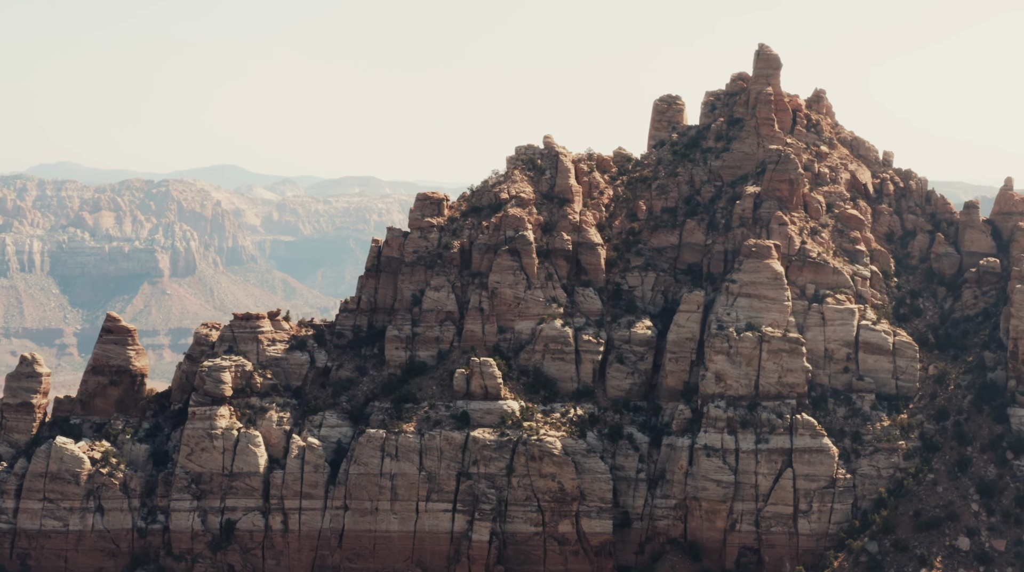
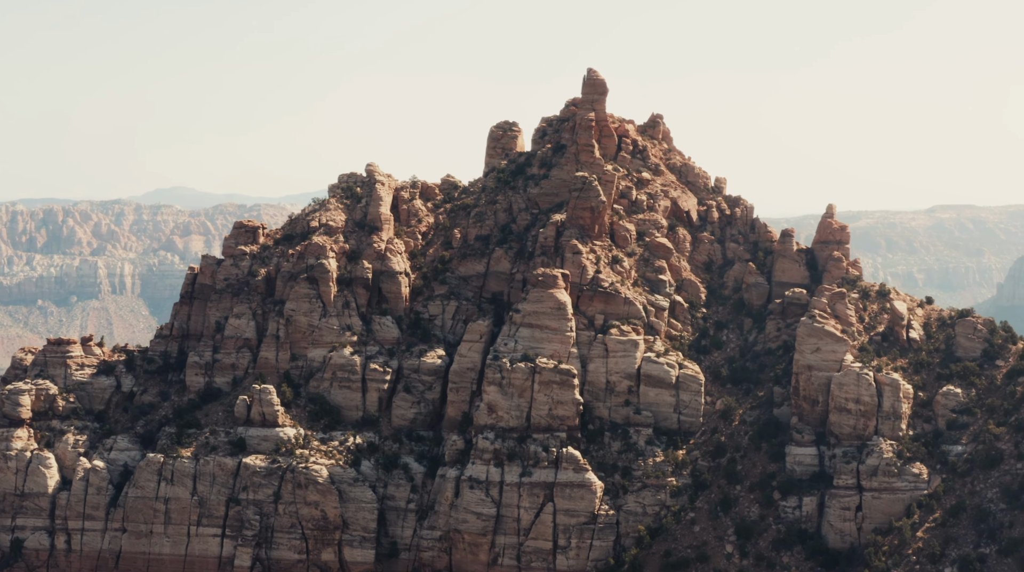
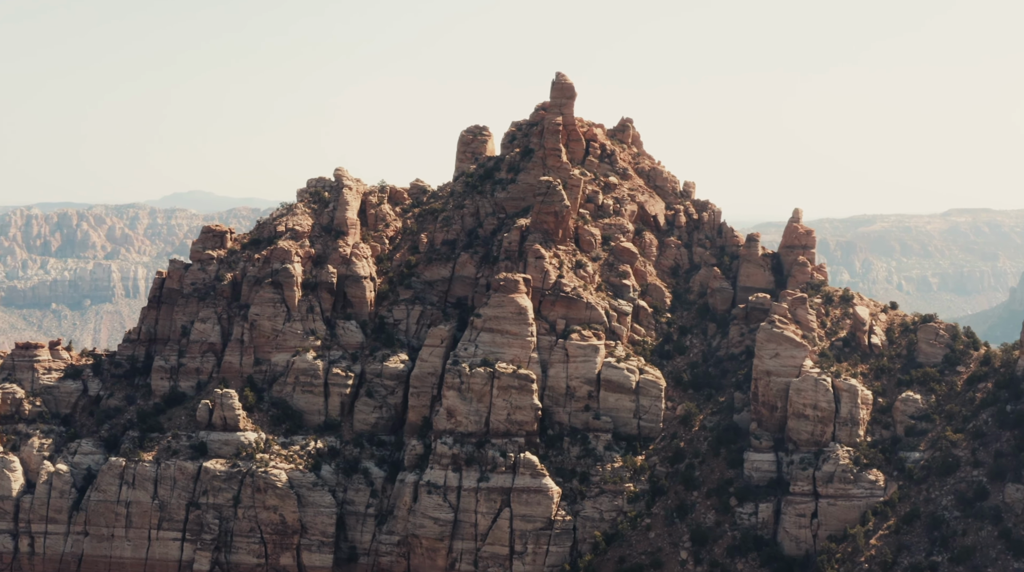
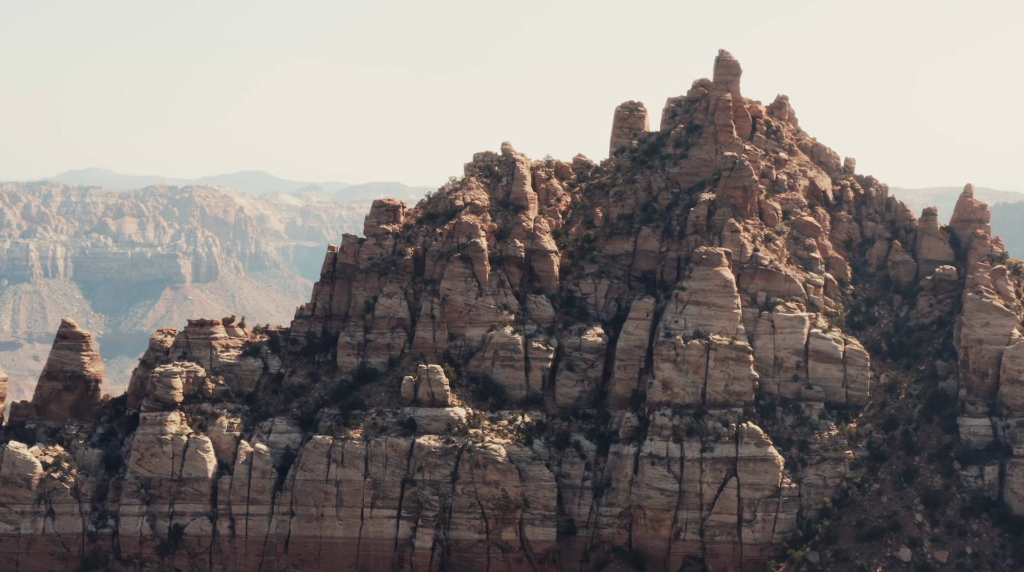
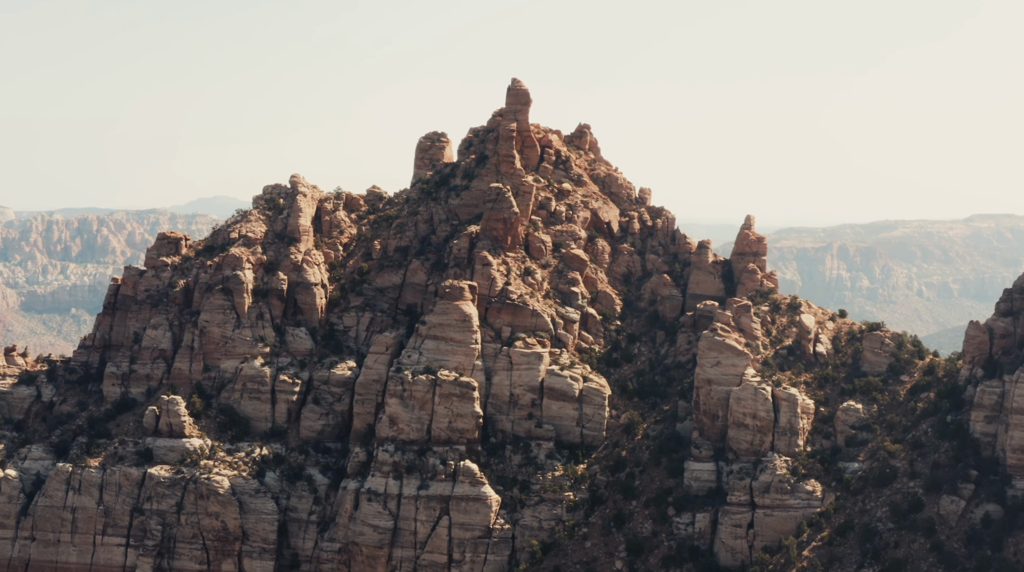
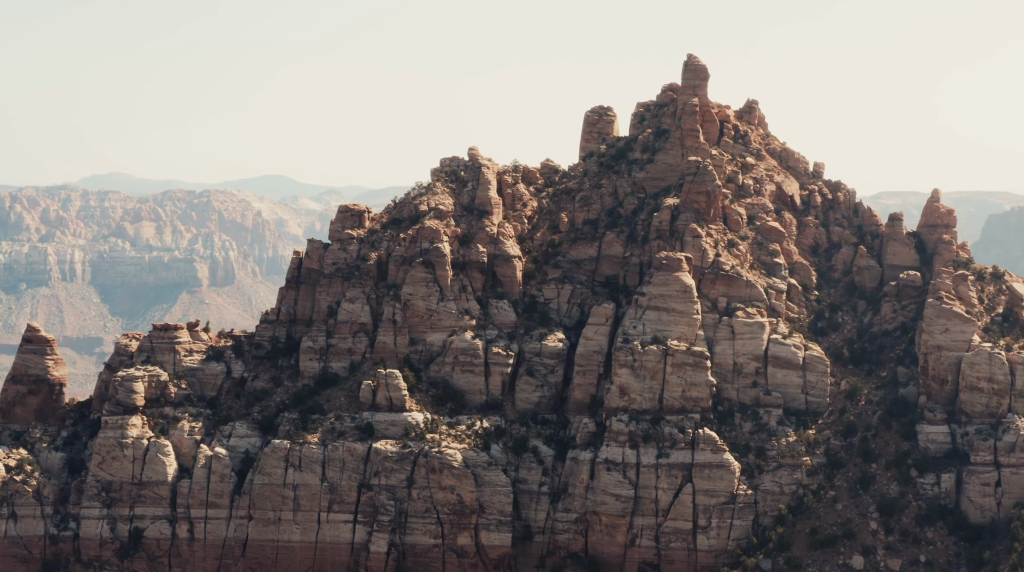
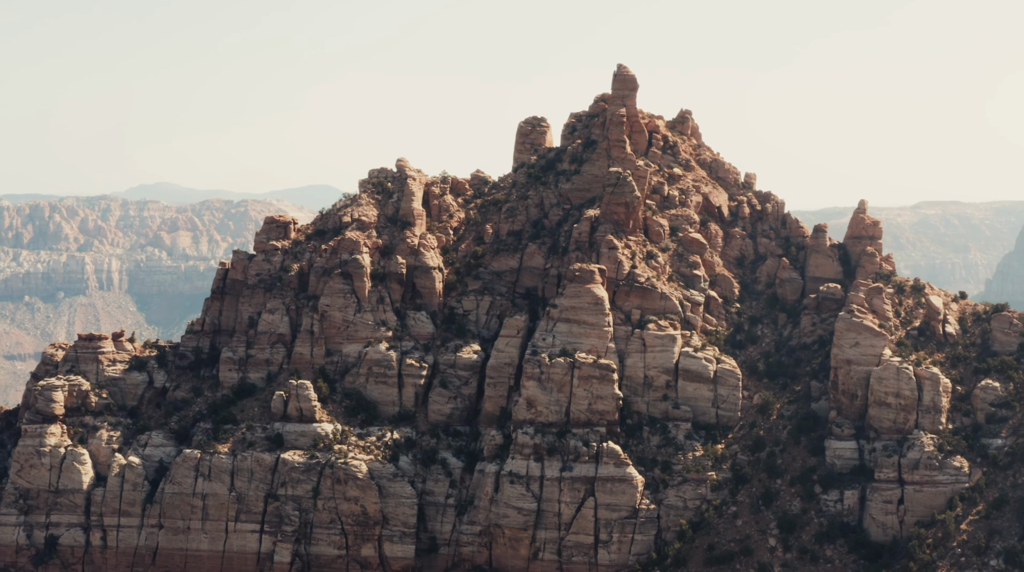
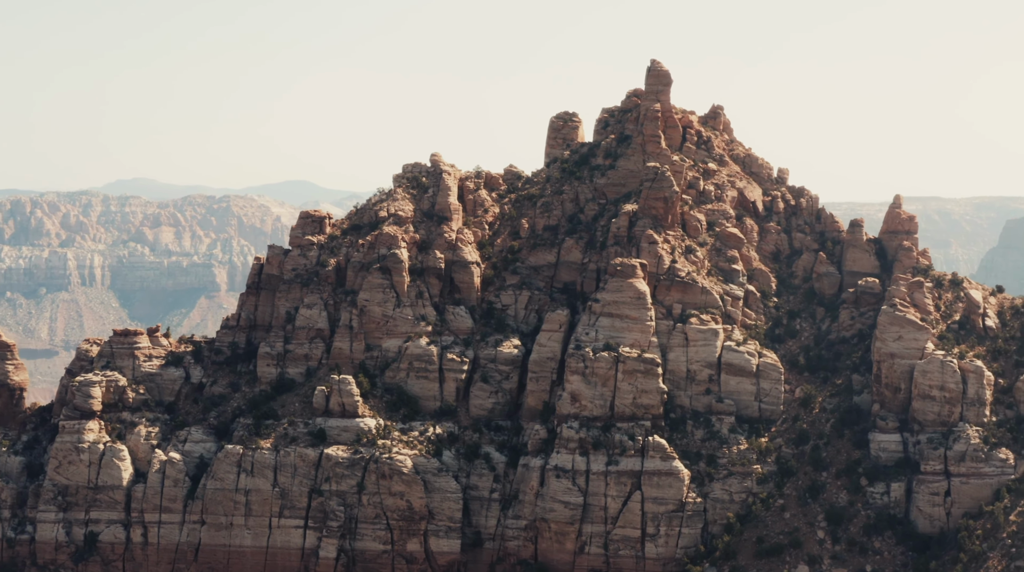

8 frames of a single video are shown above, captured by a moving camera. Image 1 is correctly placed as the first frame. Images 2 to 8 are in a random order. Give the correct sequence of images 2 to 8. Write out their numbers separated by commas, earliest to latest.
4, 6, 8, 7, 2, 3, 5
